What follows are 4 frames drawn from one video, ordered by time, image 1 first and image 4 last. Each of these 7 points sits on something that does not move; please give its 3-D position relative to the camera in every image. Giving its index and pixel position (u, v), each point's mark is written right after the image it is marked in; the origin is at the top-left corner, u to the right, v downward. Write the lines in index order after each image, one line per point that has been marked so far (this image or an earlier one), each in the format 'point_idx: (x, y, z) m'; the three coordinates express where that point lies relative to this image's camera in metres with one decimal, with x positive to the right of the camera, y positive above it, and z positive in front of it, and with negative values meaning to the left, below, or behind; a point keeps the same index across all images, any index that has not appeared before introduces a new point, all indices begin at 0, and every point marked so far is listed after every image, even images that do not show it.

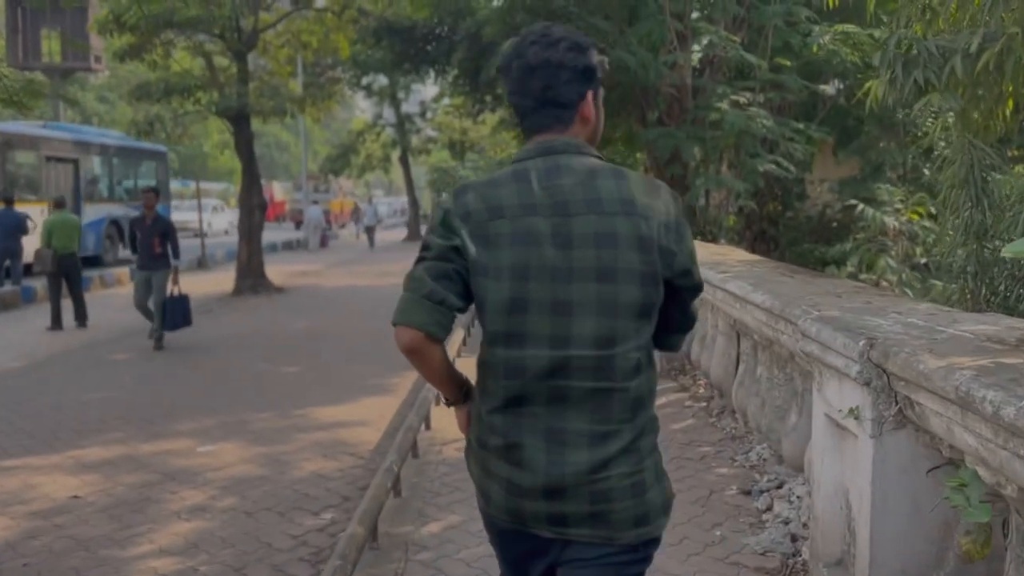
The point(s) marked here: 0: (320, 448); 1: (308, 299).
0: (-1.4, -1.1, +6.0) m
1: (-3.8, -0.2, +15.7) m
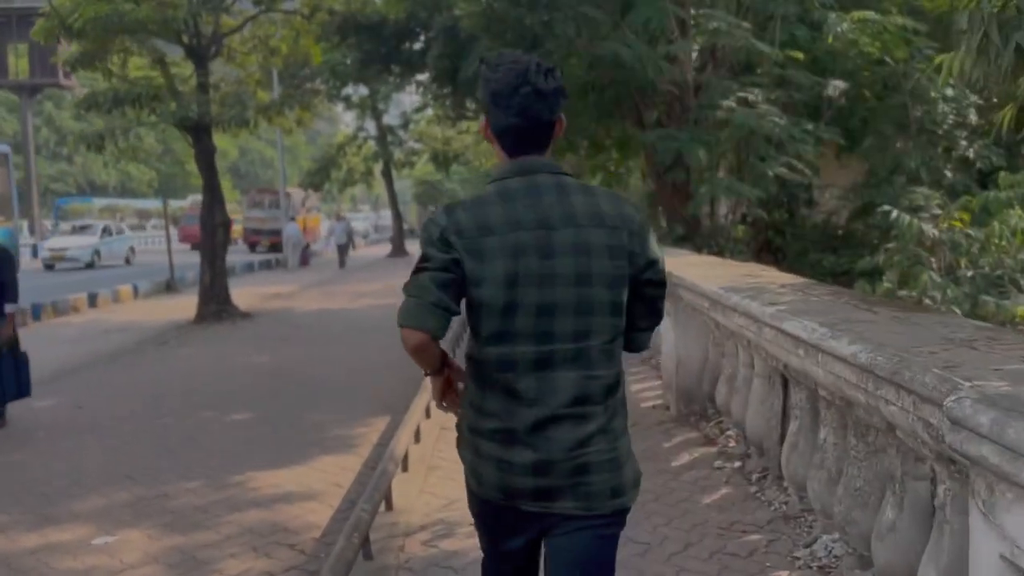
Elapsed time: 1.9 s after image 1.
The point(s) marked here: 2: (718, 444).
0: (-1.4, -1.4, +4.7) m
1: (-4.0, -0.6, +14.4) m
2: (+1.3, -1.0, +5.6) m
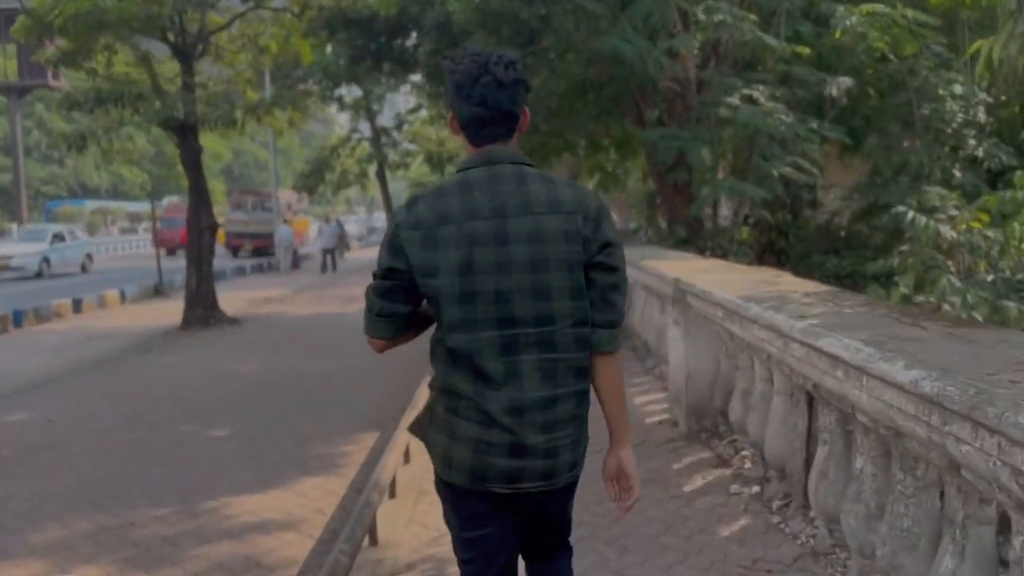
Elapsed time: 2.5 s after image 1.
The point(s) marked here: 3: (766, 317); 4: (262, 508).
0: (-1.4, -1.4, +4.3) m
1: (-4.0, -0.7, +13.9) m
2: (+1.3, -1.1, +5.1) m
3: (+1.1, -0.1, +3.9) m
4: (-1.5, -1.3, +5.2) m
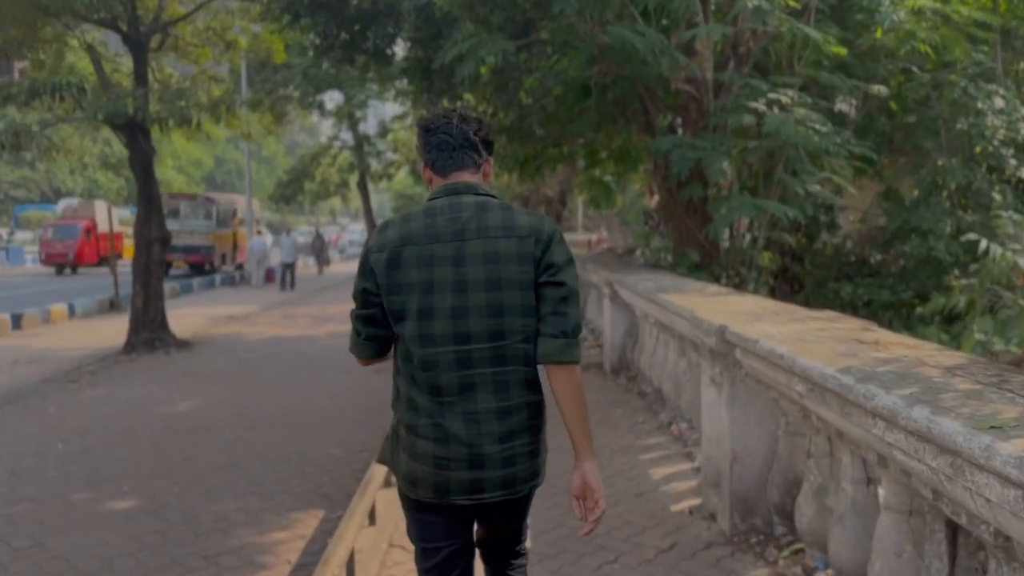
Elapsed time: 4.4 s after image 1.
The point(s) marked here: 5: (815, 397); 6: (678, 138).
0: (-1.5, -1.6, +2.7) m
1: (-4.2, -1.0, +12.3) m
2: (+1.3, -1.3, +3.7) m
3: (+1.1, -0.4, +2.4) m
4: (-1.6, -1.5, +3.6) m
5: (+1.1, -0.4, +3.2) m
6: (+1.9, +1.7, +9.6) m
